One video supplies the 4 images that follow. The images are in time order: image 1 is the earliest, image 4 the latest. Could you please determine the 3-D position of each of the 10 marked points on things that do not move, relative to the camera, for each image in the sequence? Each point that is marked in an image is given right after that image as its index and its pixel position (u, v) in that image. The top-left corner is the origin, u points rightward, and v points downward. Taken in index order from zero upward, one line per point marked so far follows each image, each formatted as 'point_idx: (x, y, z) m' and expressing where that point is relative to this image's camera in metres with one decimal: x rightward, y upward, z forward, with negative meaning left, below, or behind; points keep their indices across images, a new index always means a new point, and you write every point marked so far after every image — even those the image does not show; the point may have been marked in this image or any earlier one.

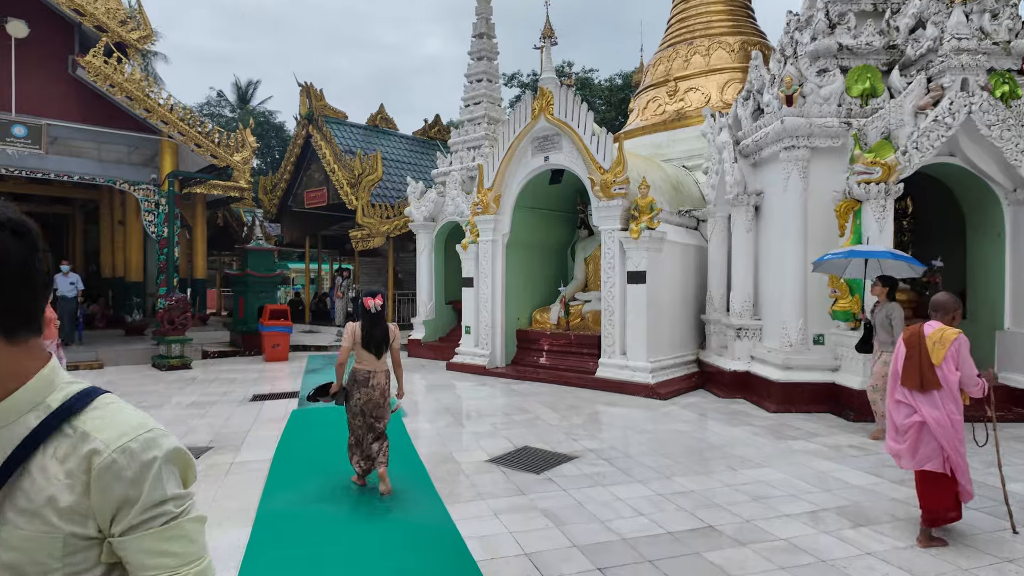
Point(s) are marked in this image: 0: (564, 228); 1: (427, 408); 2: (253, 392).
0: (+0.9, +1.0, +9.8) m
1: (-1.0, -1.4, +6.7) m
2: (-3.4, -1.4, +7.9) m
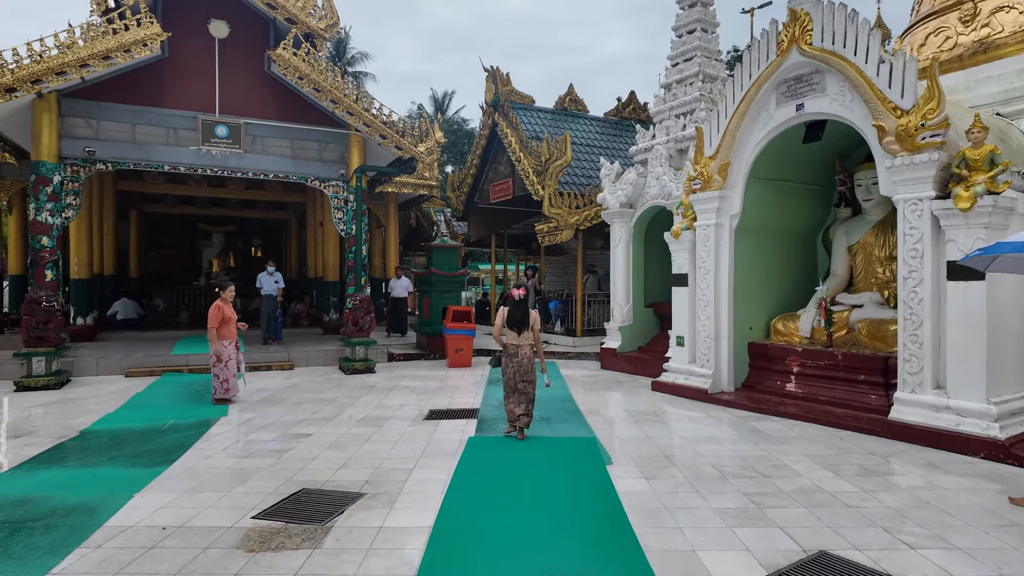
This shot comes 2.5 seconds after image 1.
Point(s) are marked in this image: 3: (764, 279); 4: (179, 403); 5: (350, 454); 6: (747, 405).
0: (+3.8, +1.0, +7.3) m
1: (+1.0, -1.3, +4.9) m
2: (-0.9, -1.4, +6.8) m
3: (+3.0, +0.1, +7.1) m
4: (-3.7, -1.3, +6.6) m
5: (-1.3, -1.4, +4.8) m
6: (+2.5, -1.2, +6.3) m
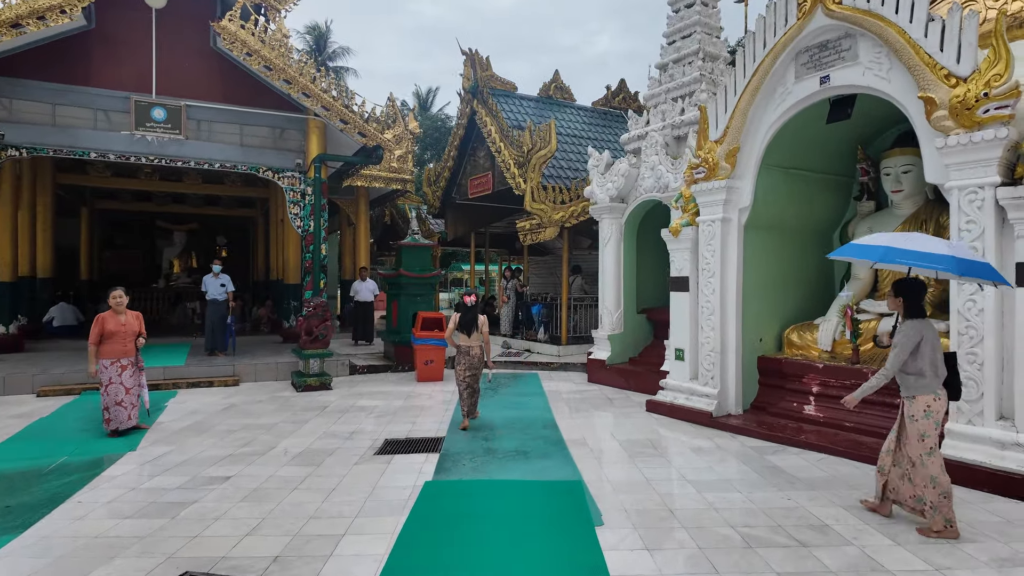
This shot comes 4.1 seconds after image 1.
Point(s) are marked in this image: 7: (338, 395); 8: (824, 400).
0: (+3.5, +0.9, +6.4) m
1: (+0.8, -1.4, +3.9) m
2: (-1.2, -1.4, +5.7) m
3: (+2.7, +0.1, +6.1) m
4: (-4.0, -1.3, +5.5) m
5: (-1.6, -1.4, +3.8) m
6: (+2.2, -1.3, +5.3) m
7: (-2.2, -1.4, +7.6) m
8: (+2.8, -1.0, +5.4) m
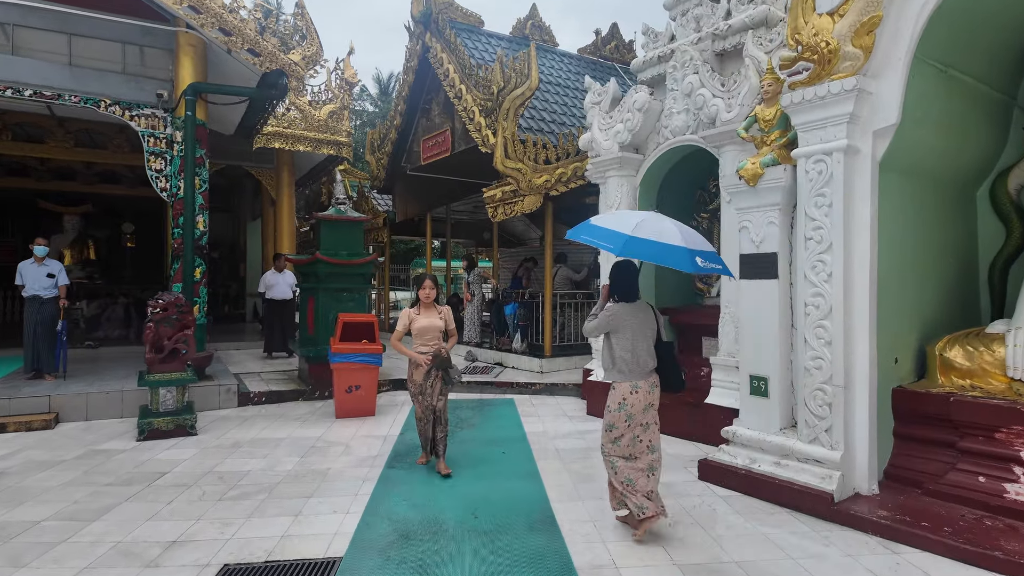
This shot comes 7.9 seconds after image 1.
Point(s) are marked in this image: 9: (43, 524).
0: (+3.2, +1.0, +4.0) m
1: (+0.7, -1.3, +1.3) m
2: (-1.4, -1.3, +3.0) m
3: (+2.5, +0.2, +3.6) m
4: (-4.1, -1.3, +2.6) m
5: (-1.7, -1.3, +1.1) m
6: (+2.1, -1.2, +2.8) m
7: (-2.5, -1.3, +4.8) m
8: (+2.7, -0.9, +2.9) m
9: (-2.6, -1.3, +3.3) m
